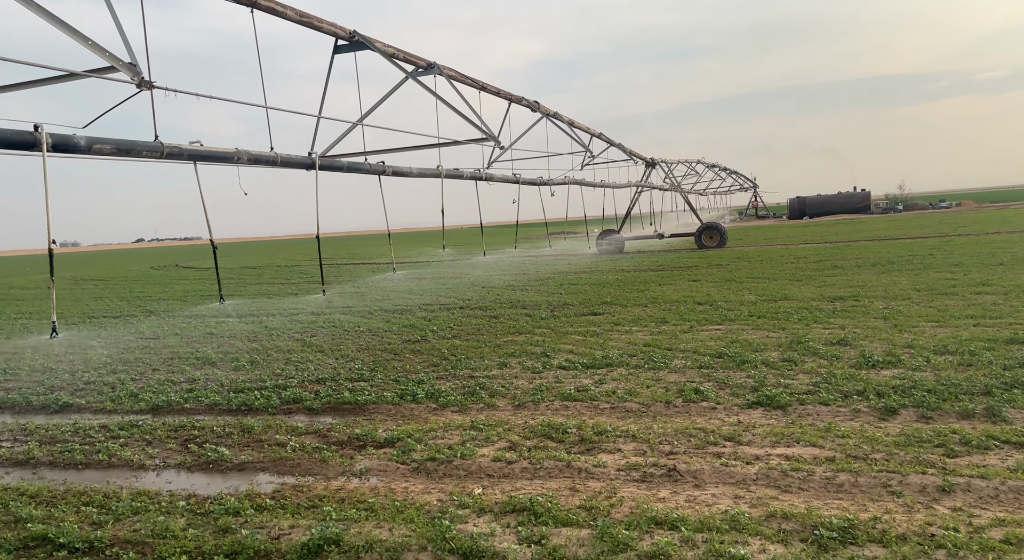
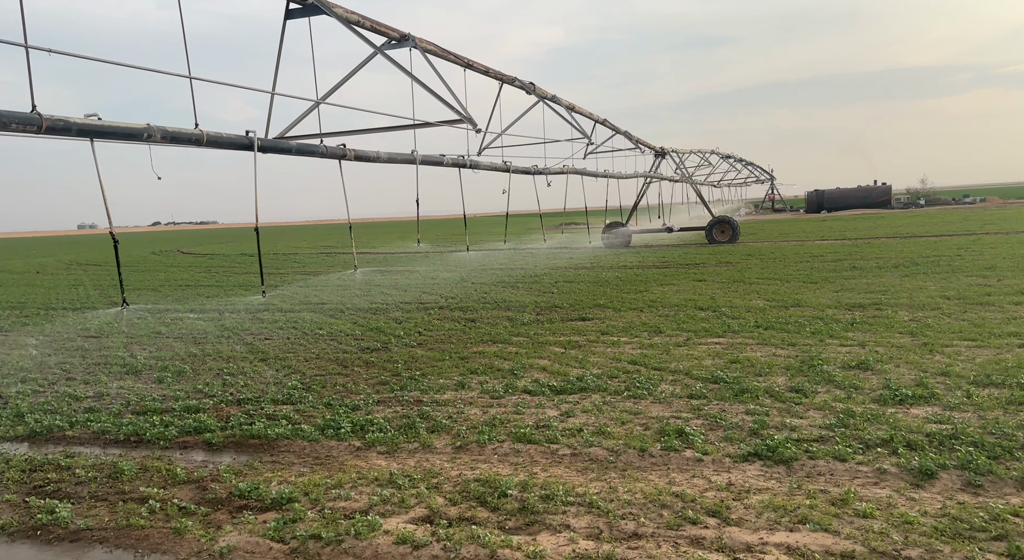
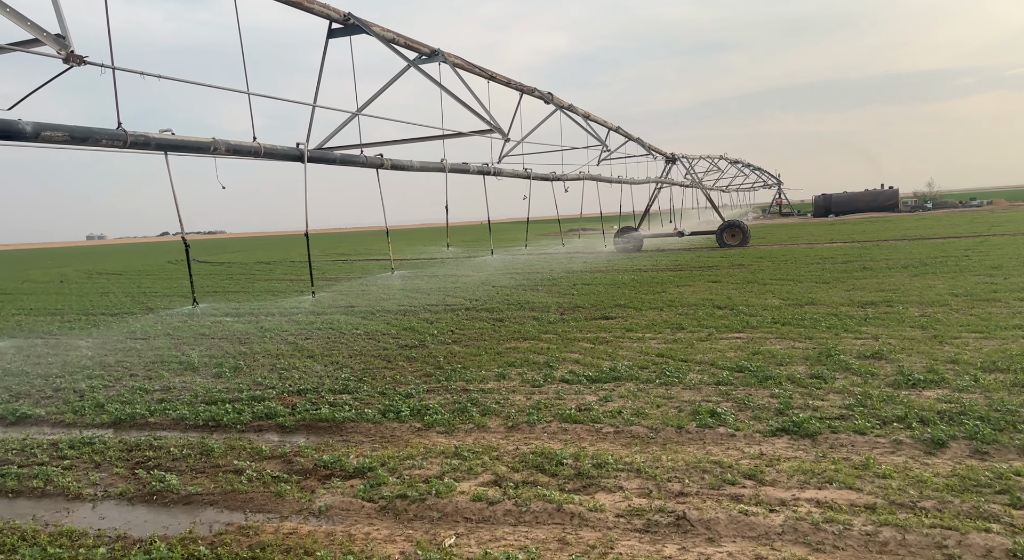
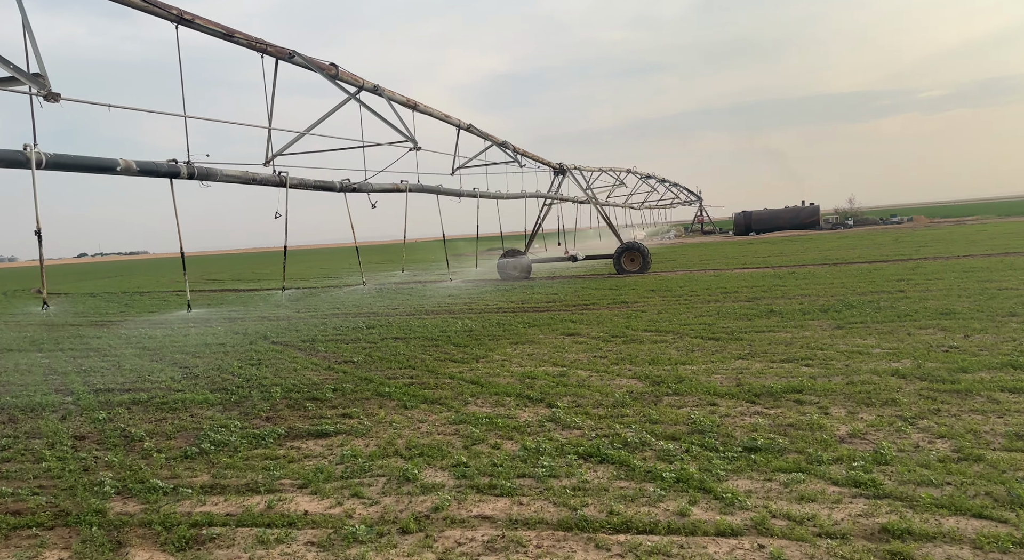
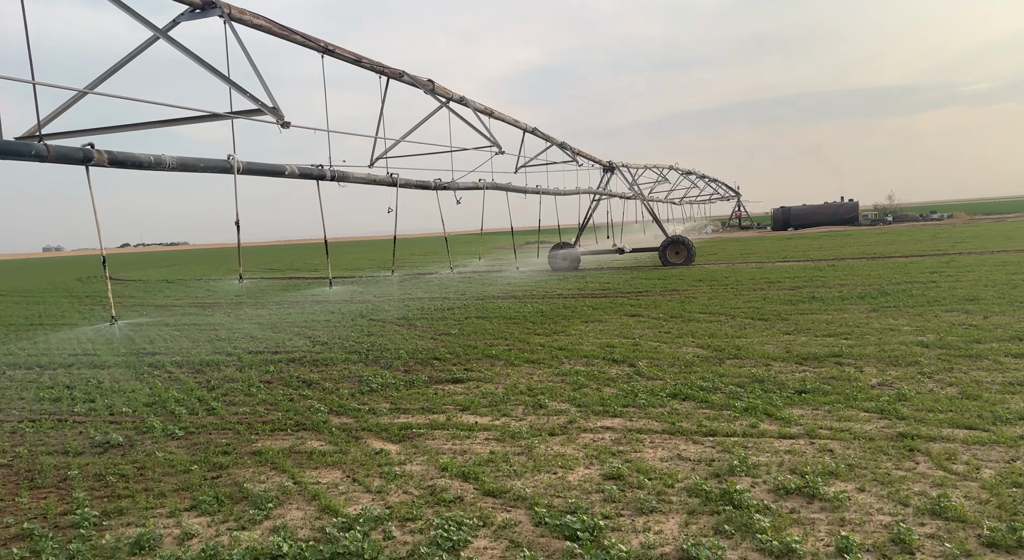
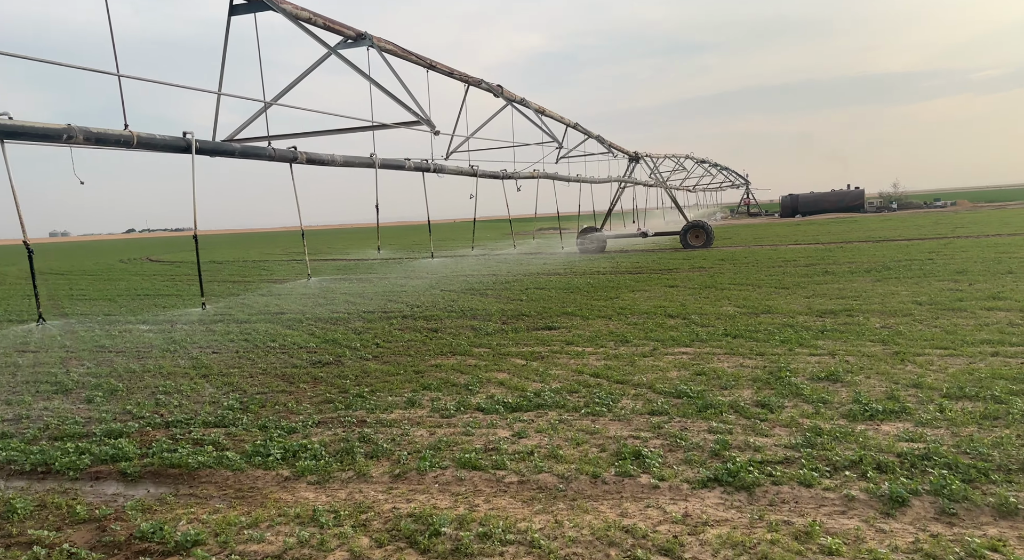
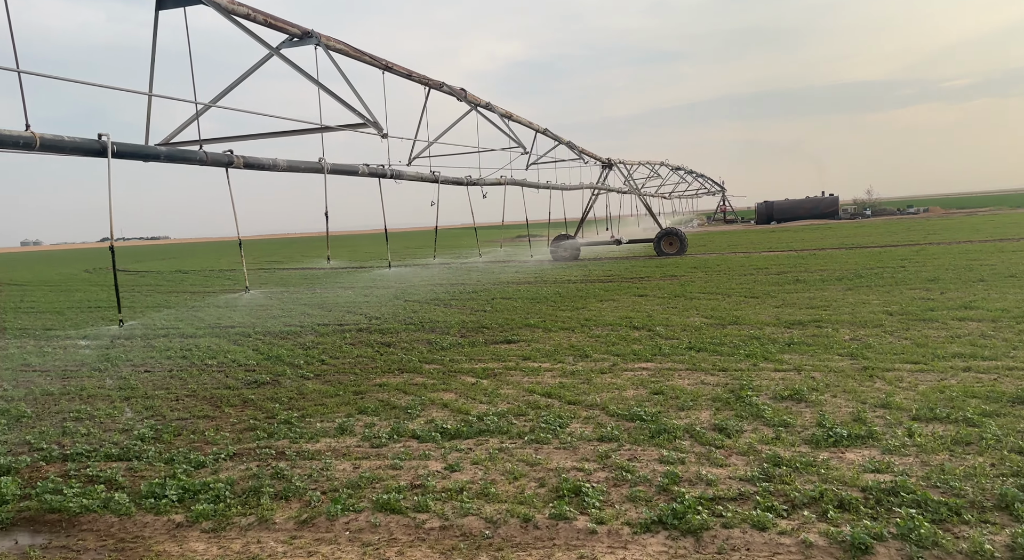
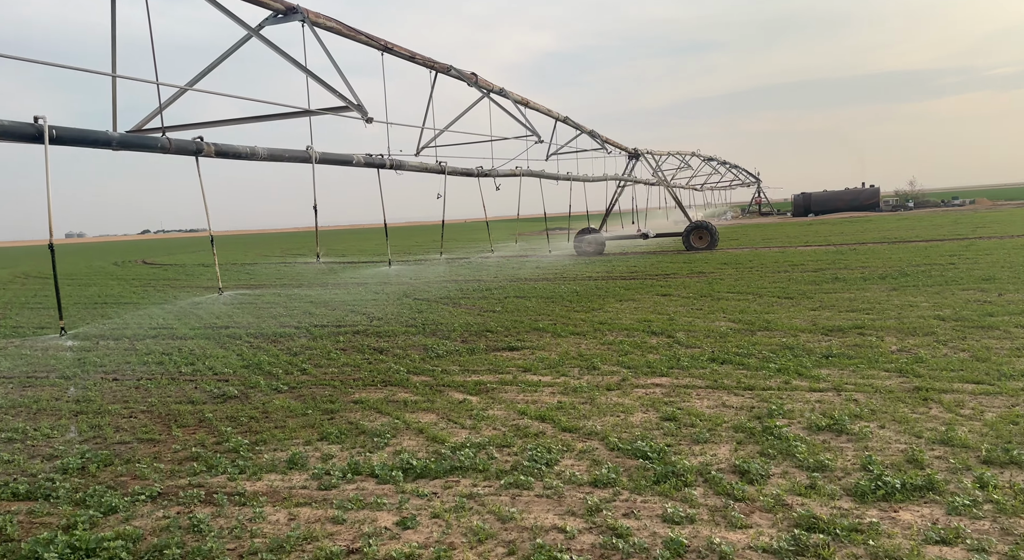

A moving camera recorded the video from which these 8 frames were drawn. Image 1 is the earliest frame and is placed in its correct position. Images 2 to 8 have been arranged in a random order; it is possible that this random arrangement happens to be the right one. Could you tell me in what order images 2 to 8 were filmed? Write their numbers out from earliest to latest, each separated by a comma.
3, 2, 6, 7, 8, 5, 4
